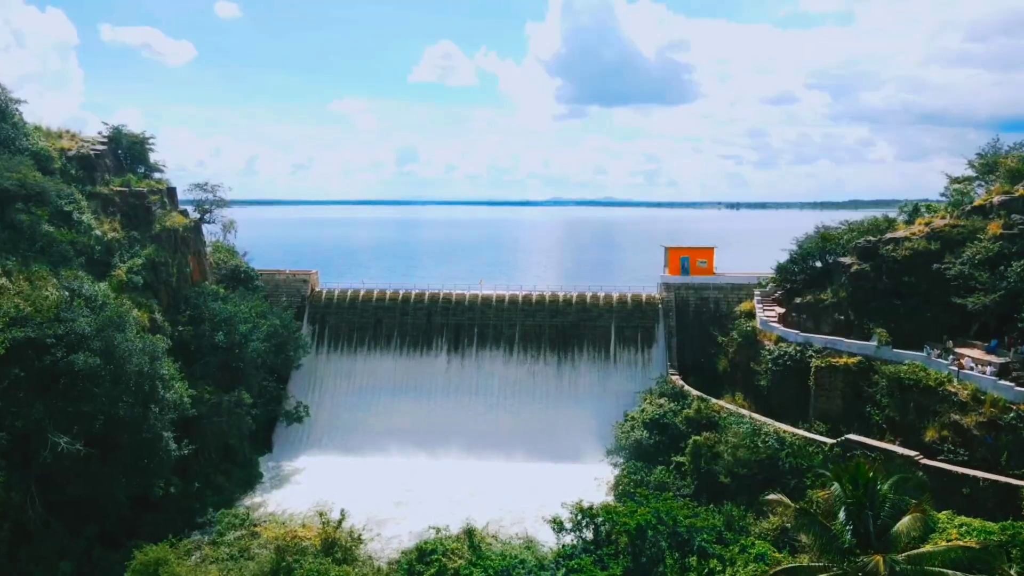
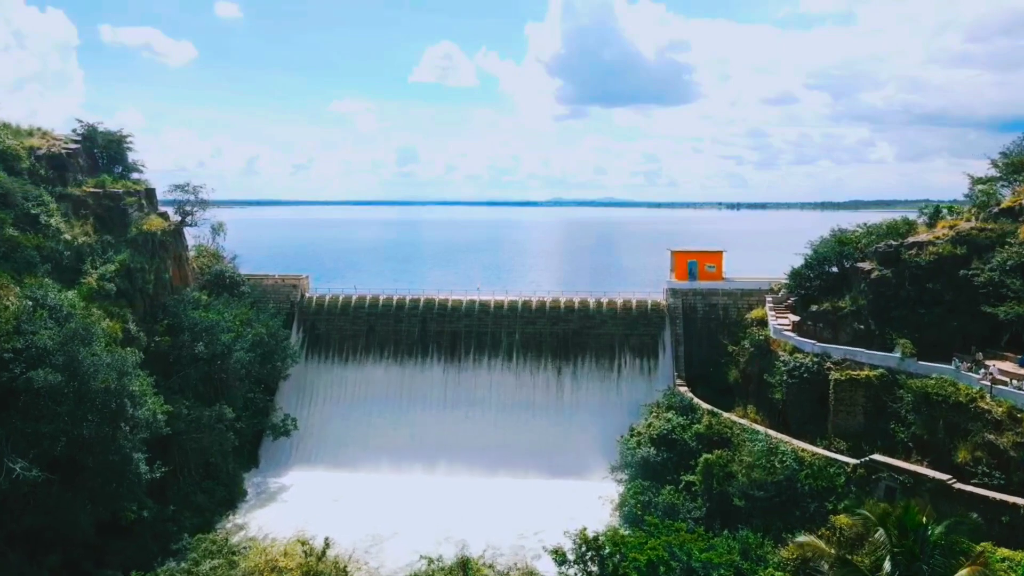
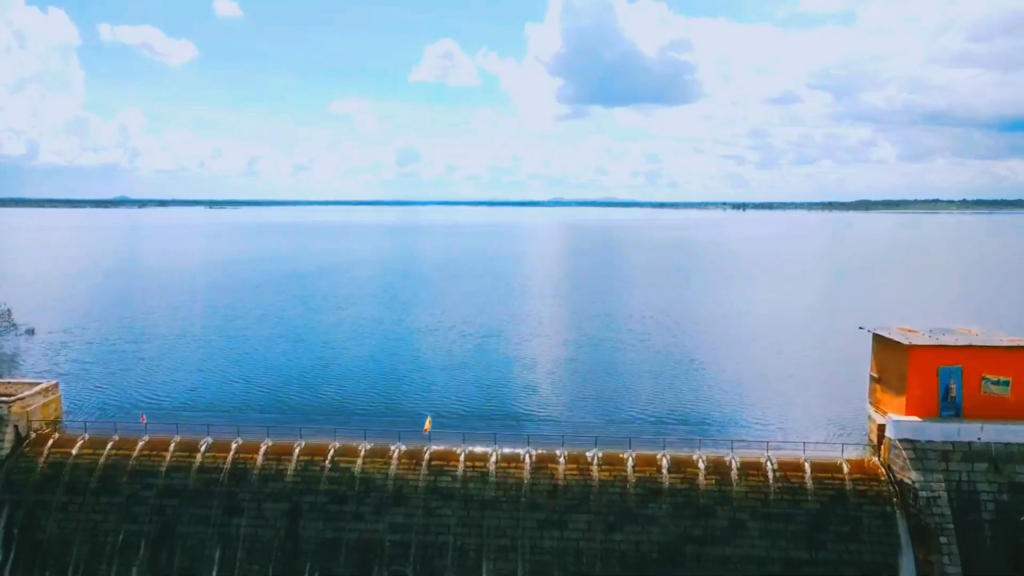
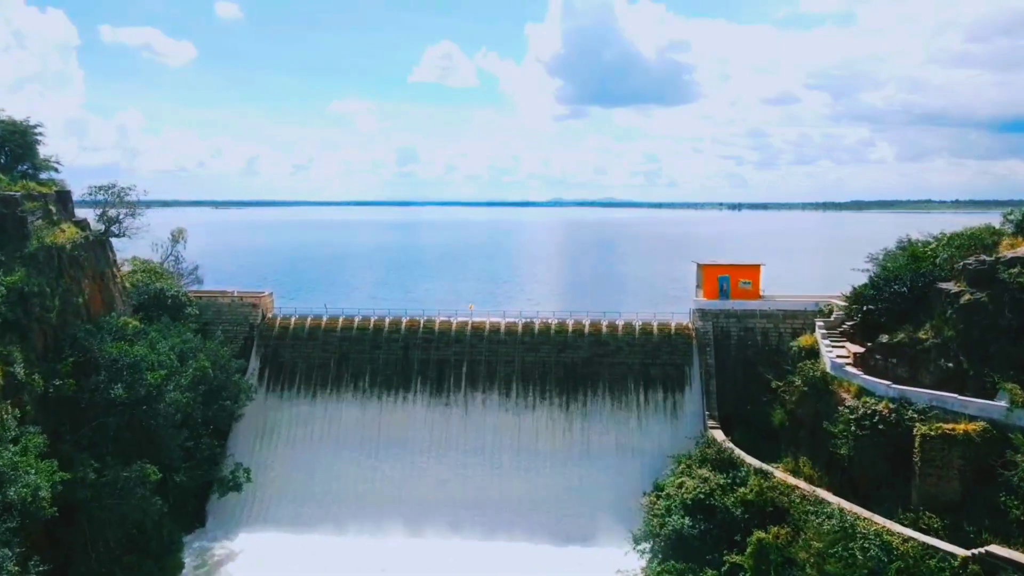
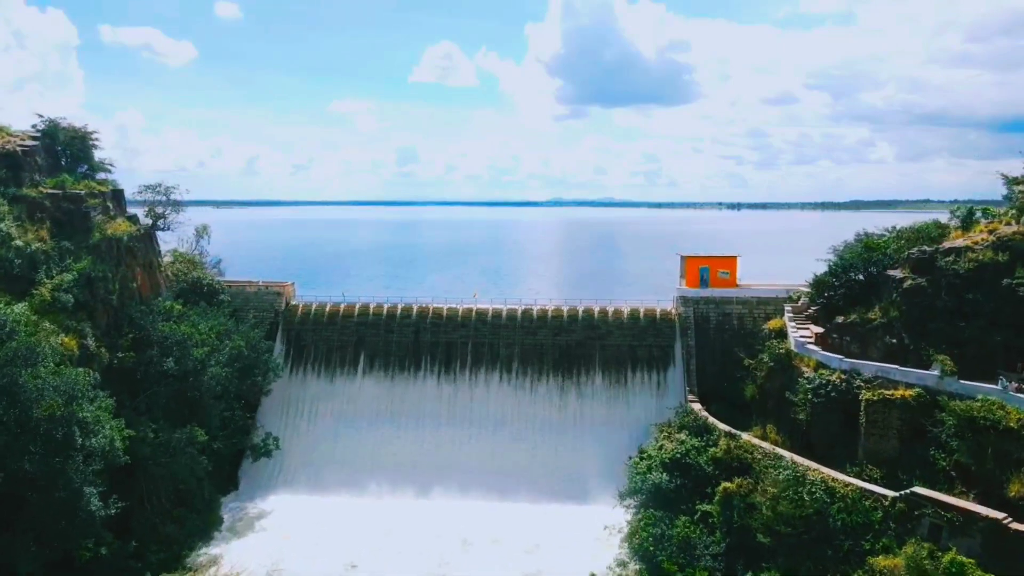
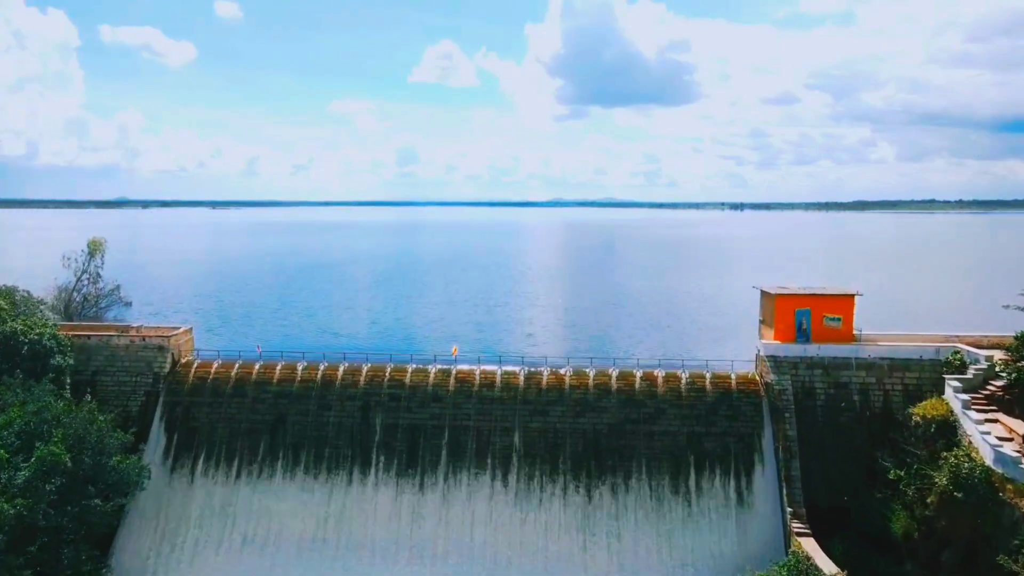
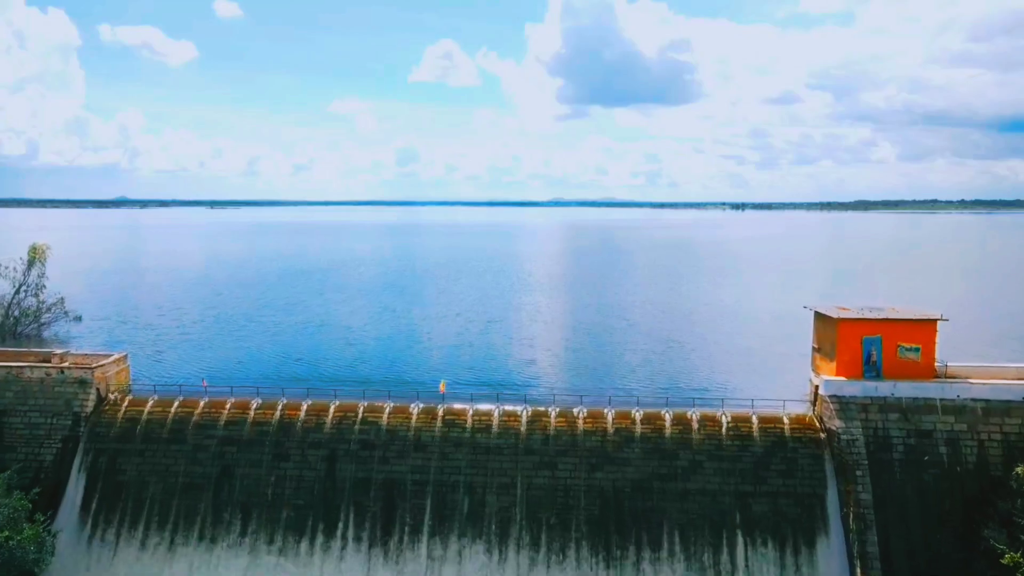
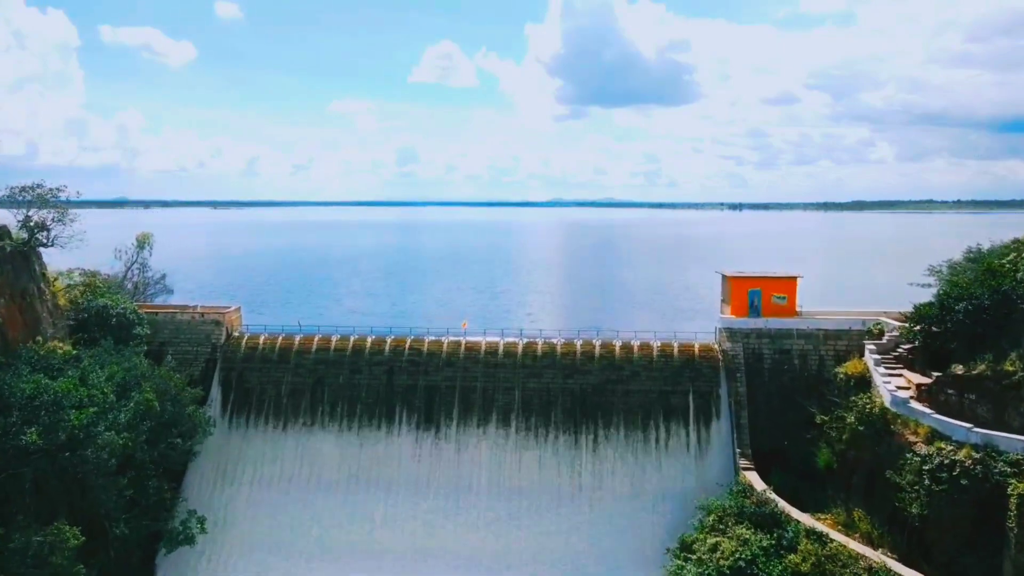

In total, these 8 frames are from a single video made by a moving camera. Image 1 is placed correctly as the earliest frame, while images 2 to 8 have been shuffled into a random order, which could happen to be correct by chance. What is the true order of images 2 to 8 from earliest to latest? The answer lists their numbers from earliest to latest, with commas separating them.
2, 5, 4, 8, 6, 7, 3
